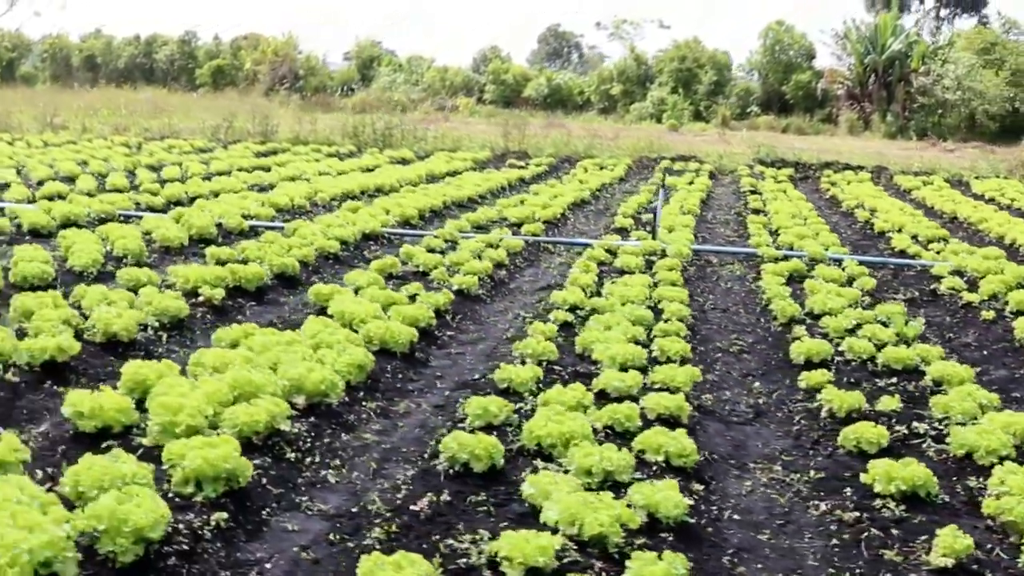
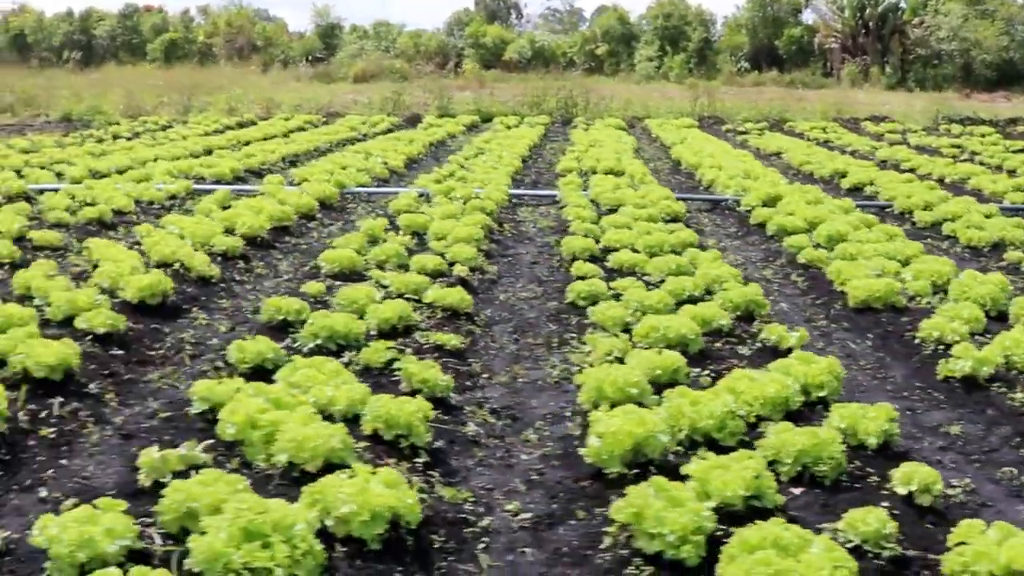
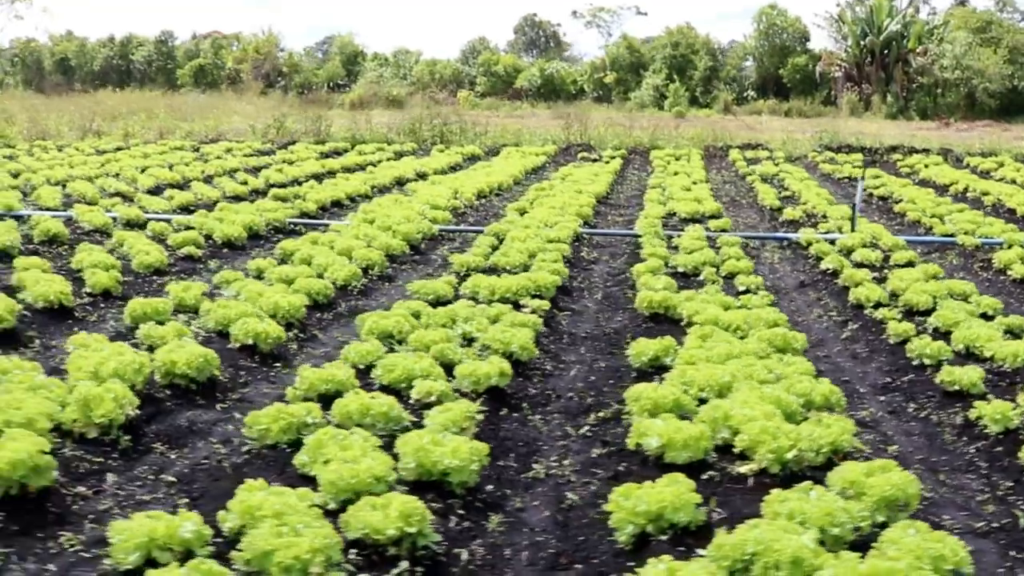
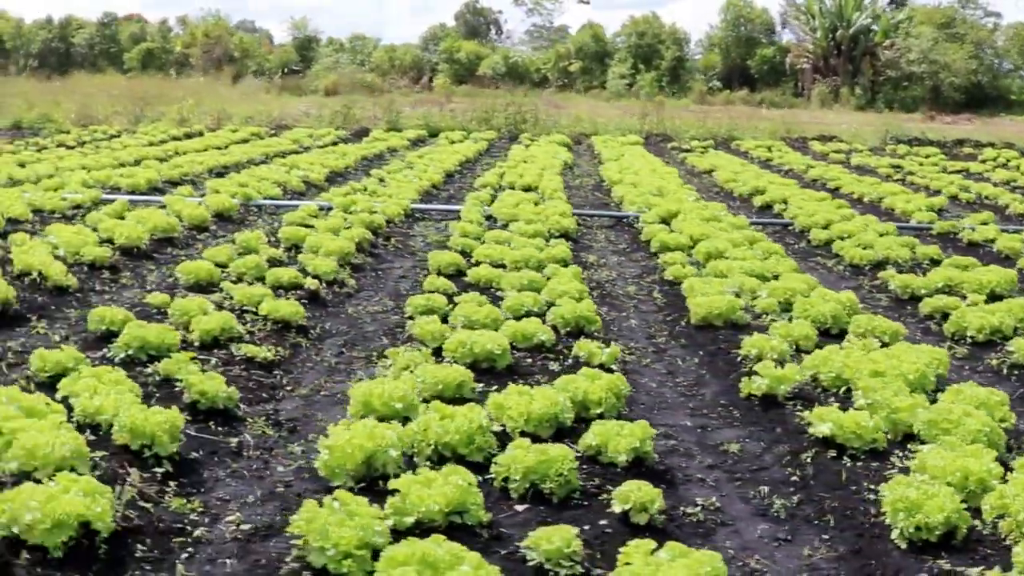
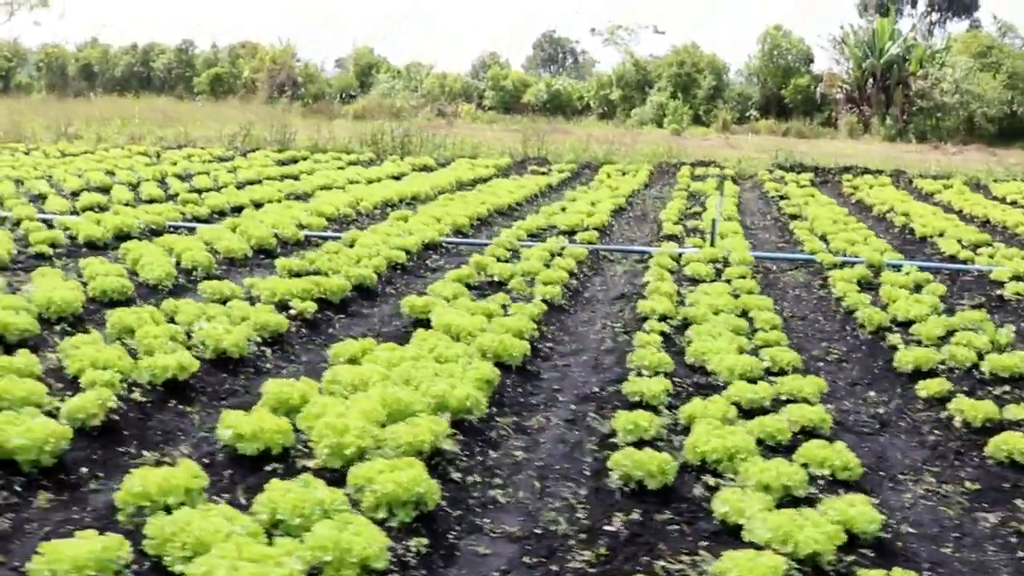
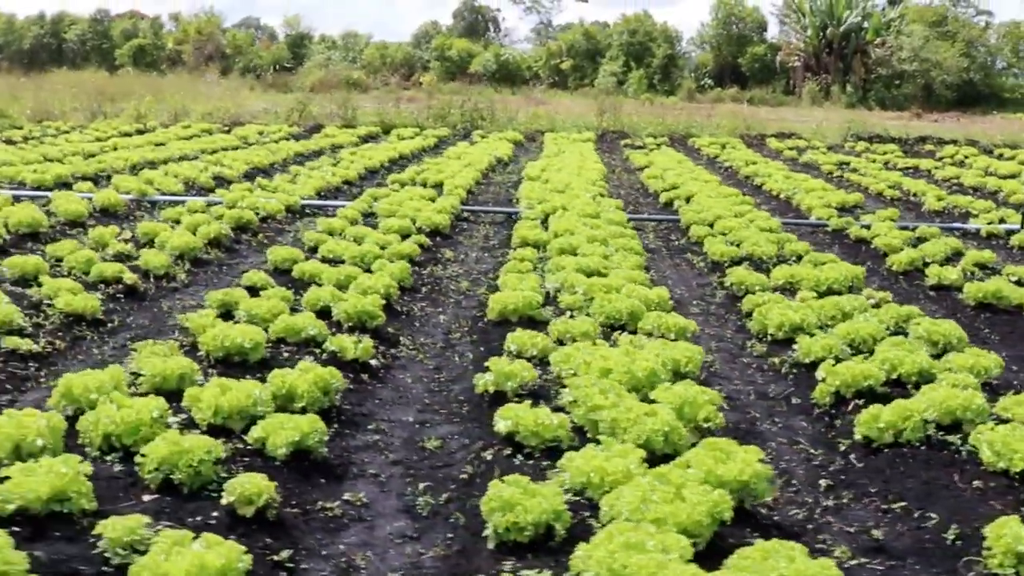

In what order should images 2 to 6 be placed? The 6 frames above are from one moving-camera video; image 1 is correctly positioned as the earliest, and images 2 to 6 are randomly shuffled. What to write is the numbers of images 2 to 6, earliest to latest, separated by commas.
5, 3, 6, 4, 2
